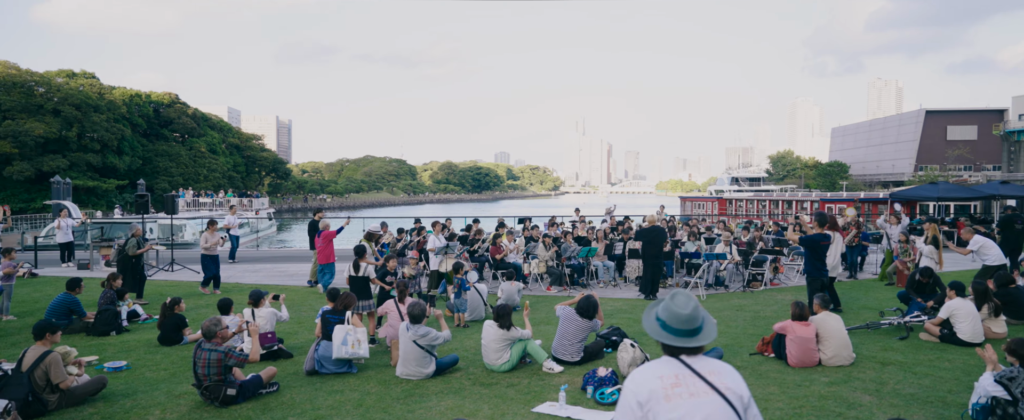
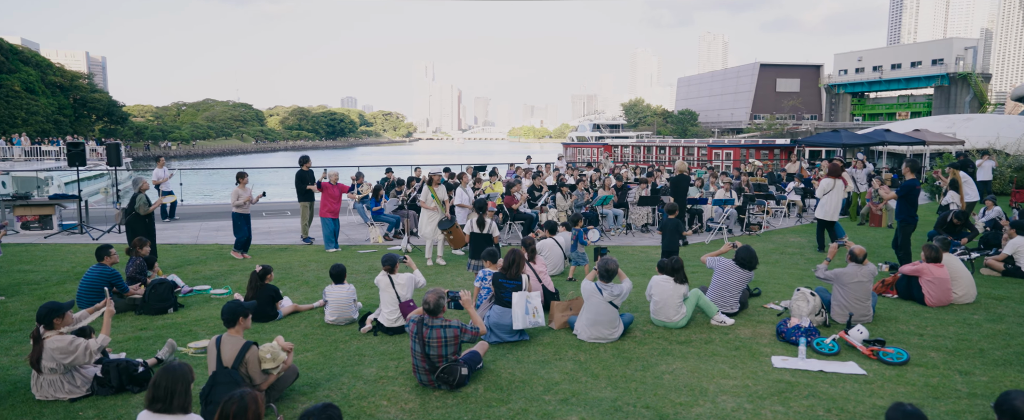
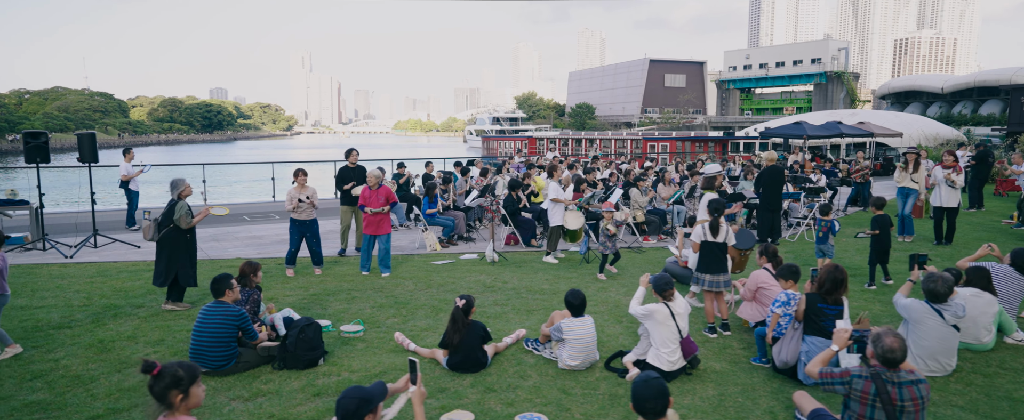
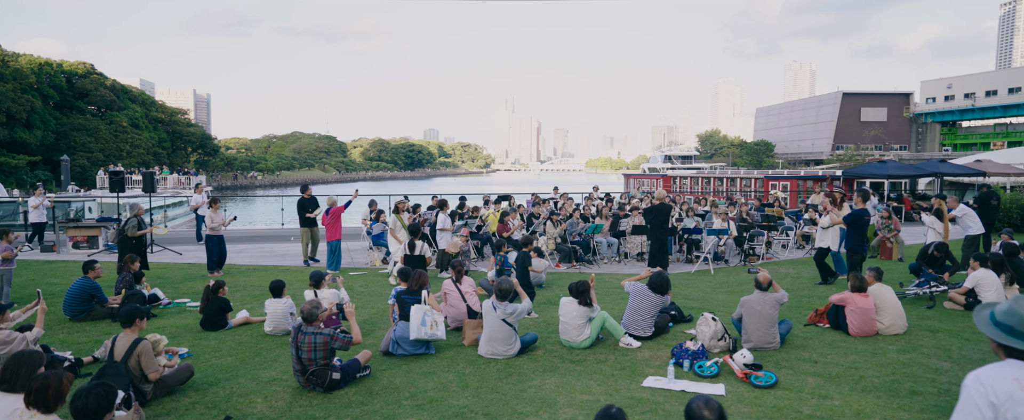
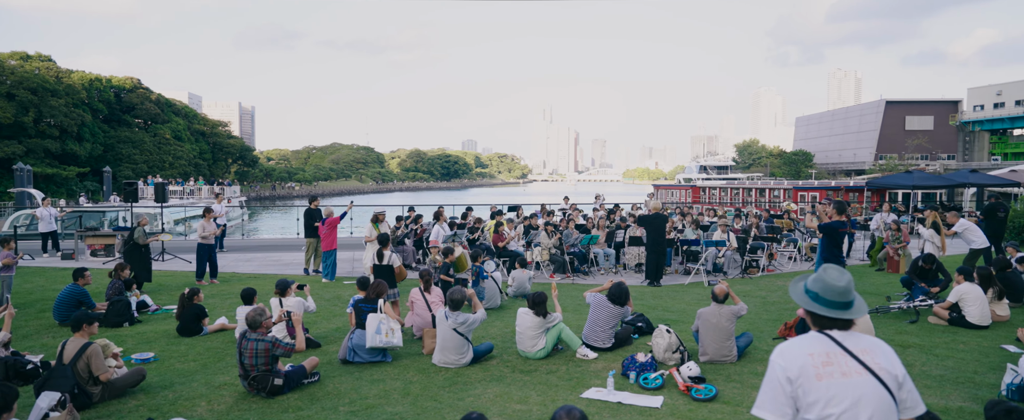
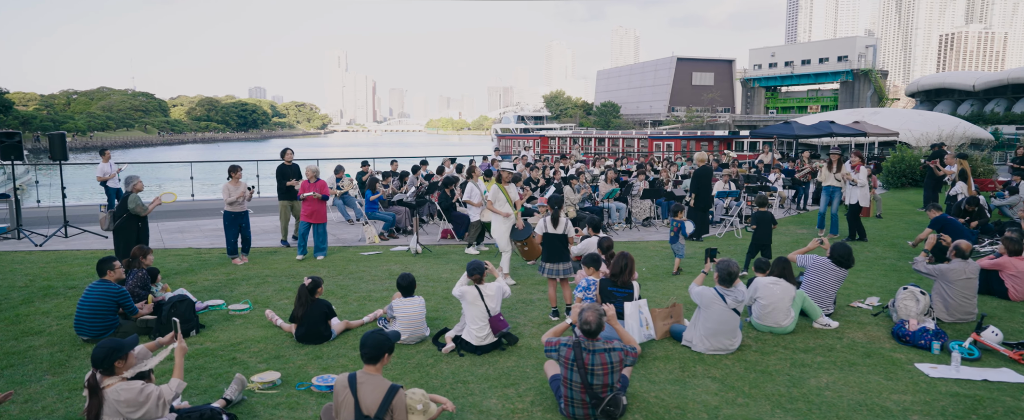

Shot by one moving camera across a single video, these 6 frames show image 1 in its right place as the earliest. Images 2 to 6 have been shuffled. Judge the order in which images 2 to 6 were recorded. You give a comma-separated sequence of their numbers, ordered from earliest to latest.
5, 4, 2, 6, 3
